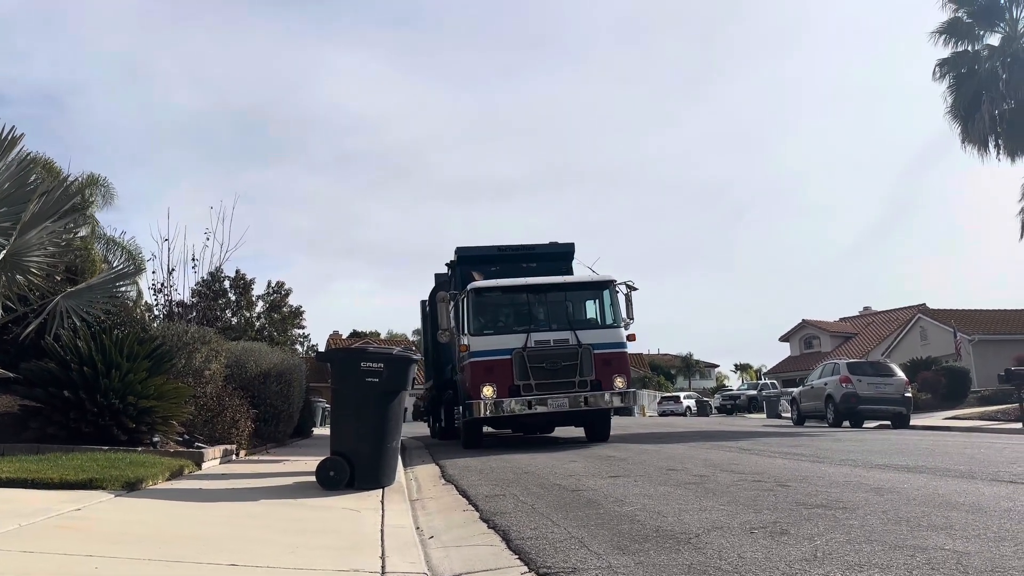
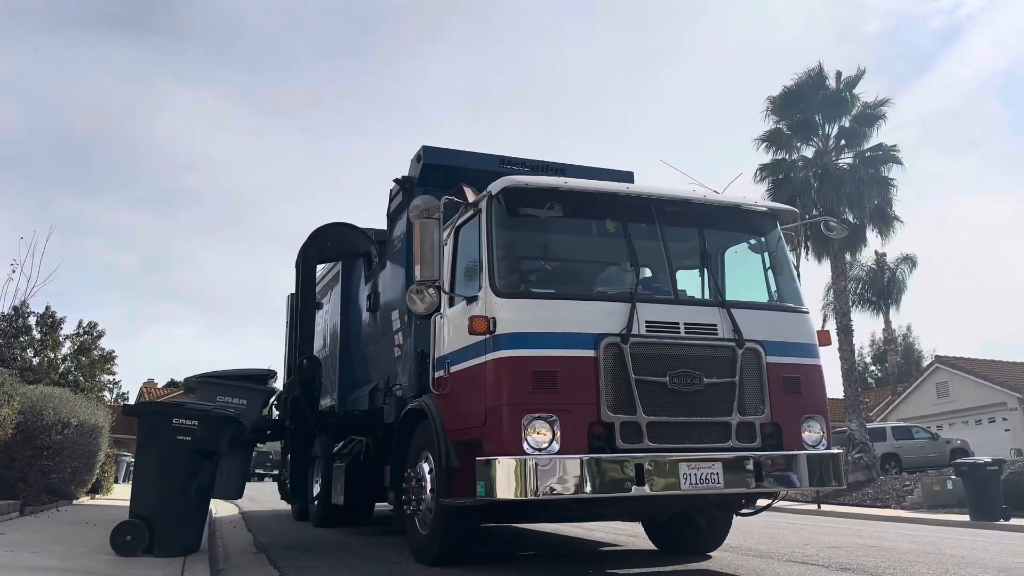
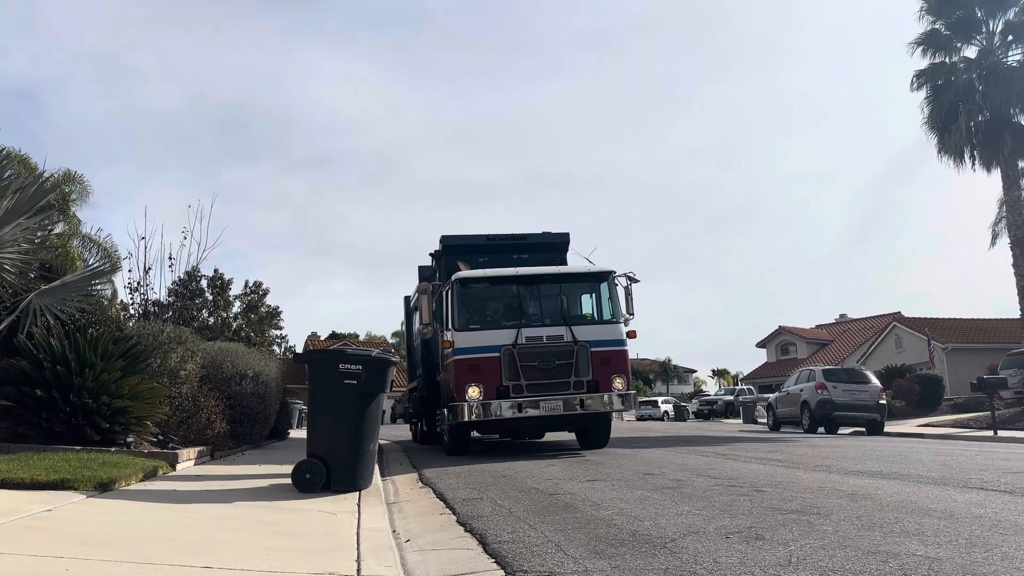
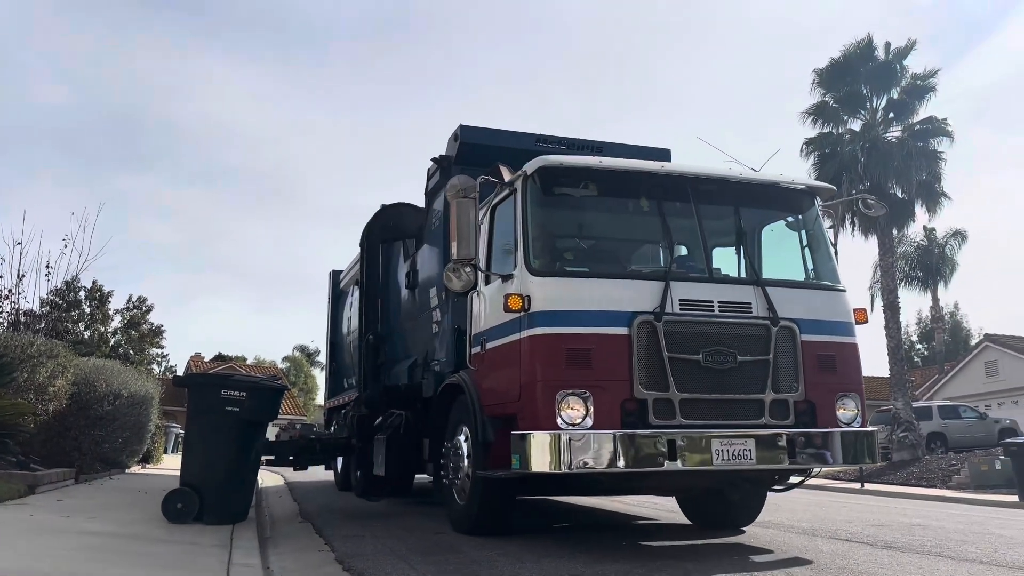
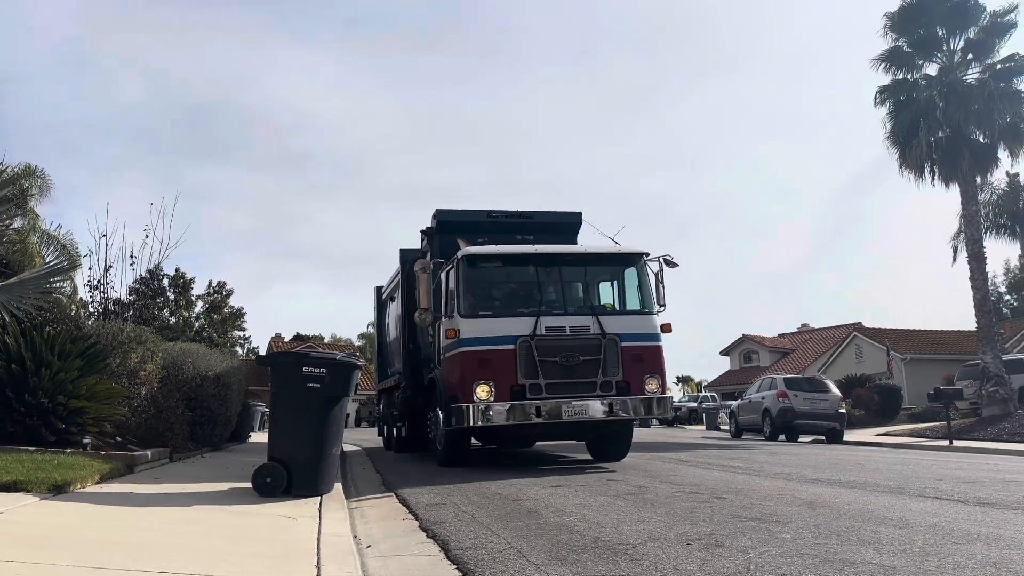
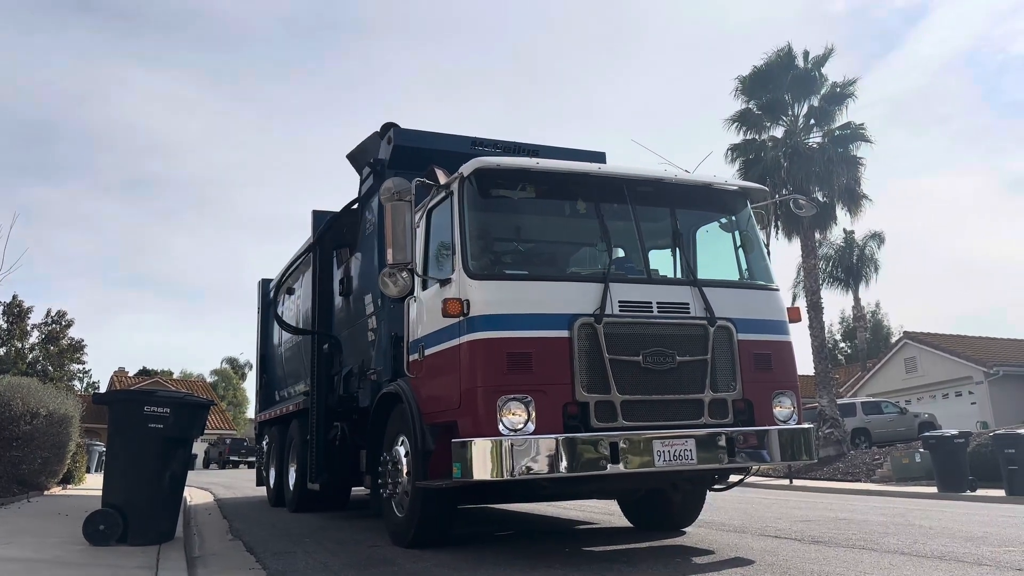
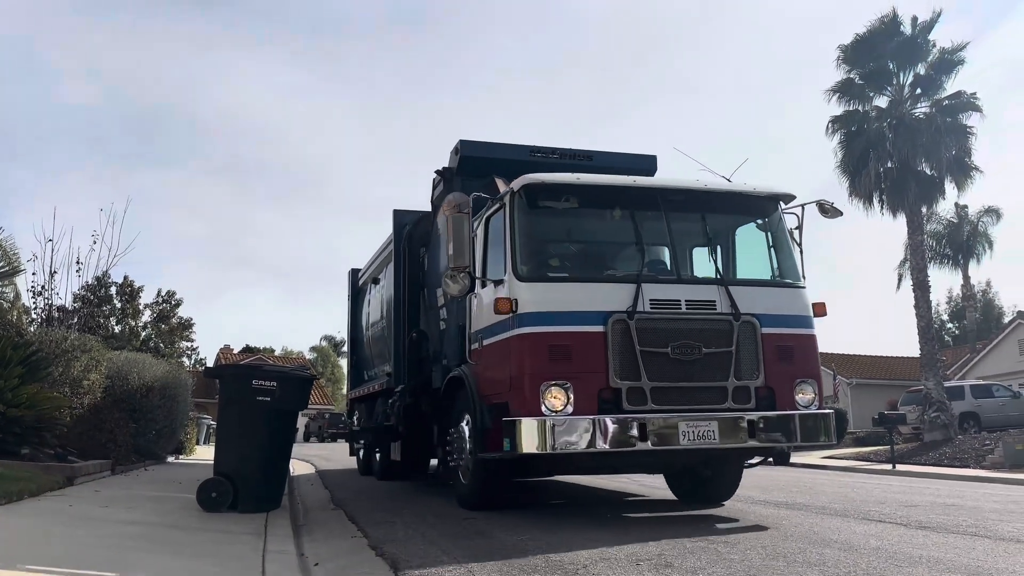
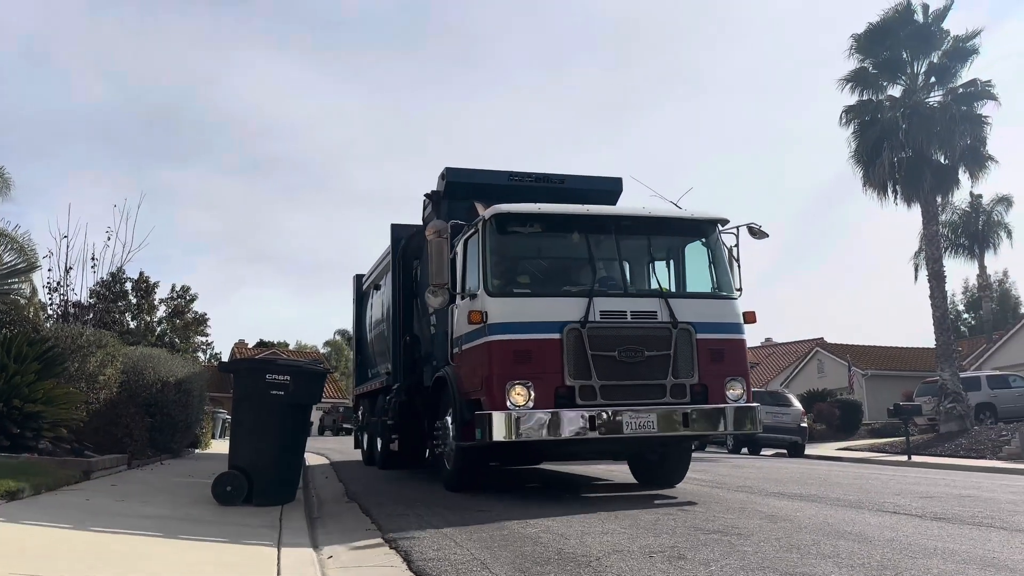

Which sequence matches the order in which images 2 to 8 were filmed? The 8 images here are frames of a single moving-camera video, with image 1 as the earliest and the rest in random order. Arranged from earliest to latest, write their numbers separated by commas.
3, 5, 8, 7, 4, 2, 6
